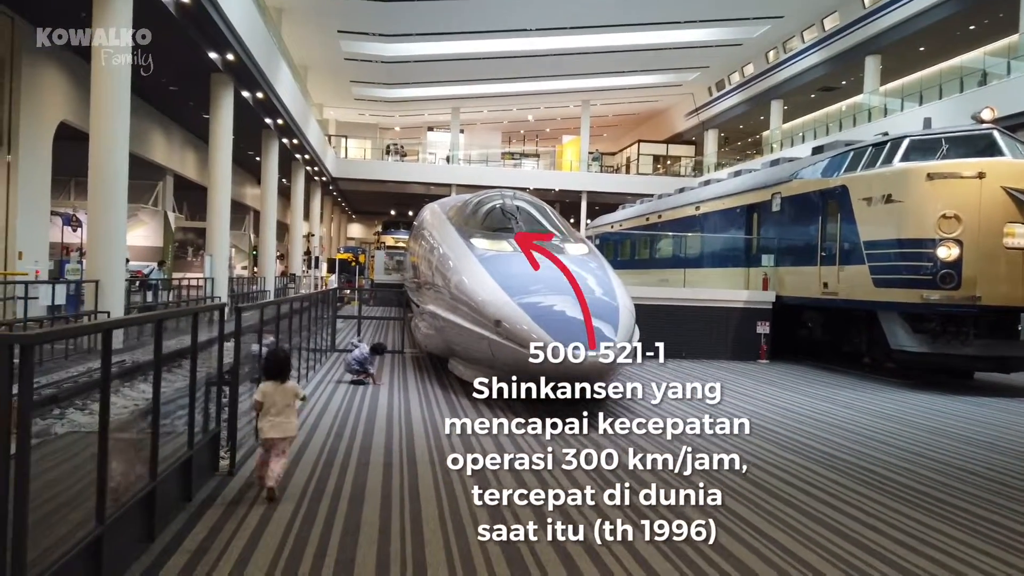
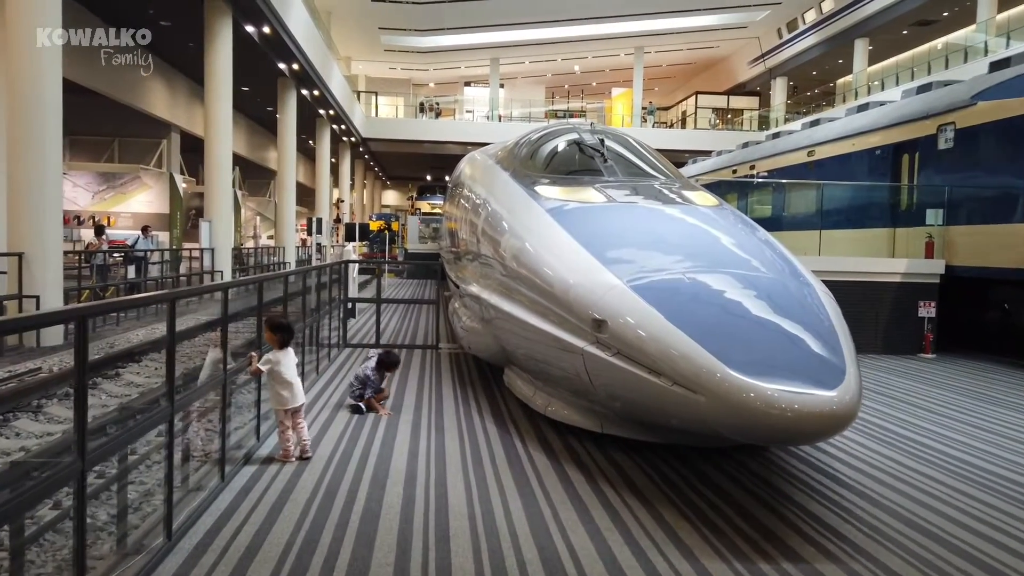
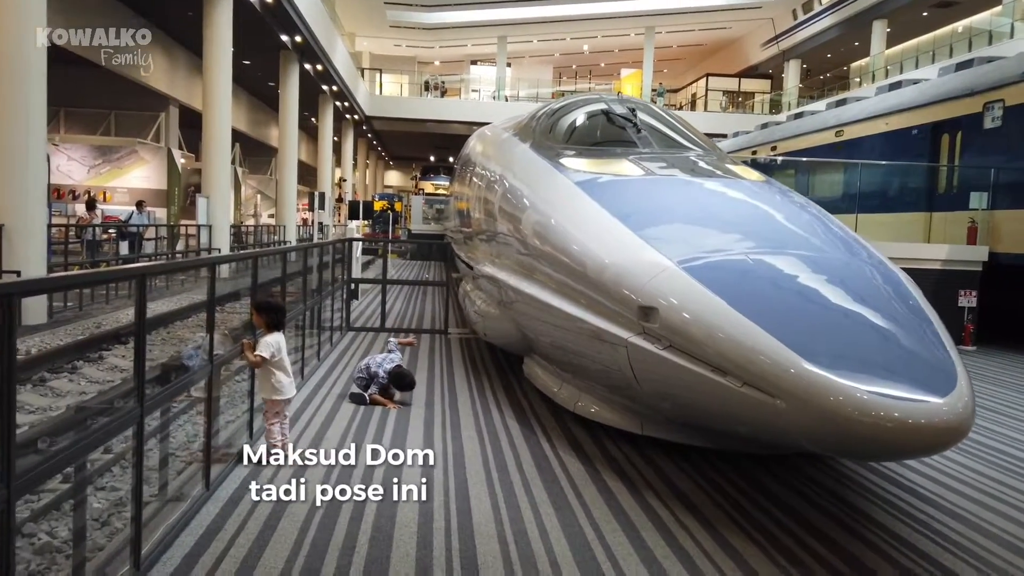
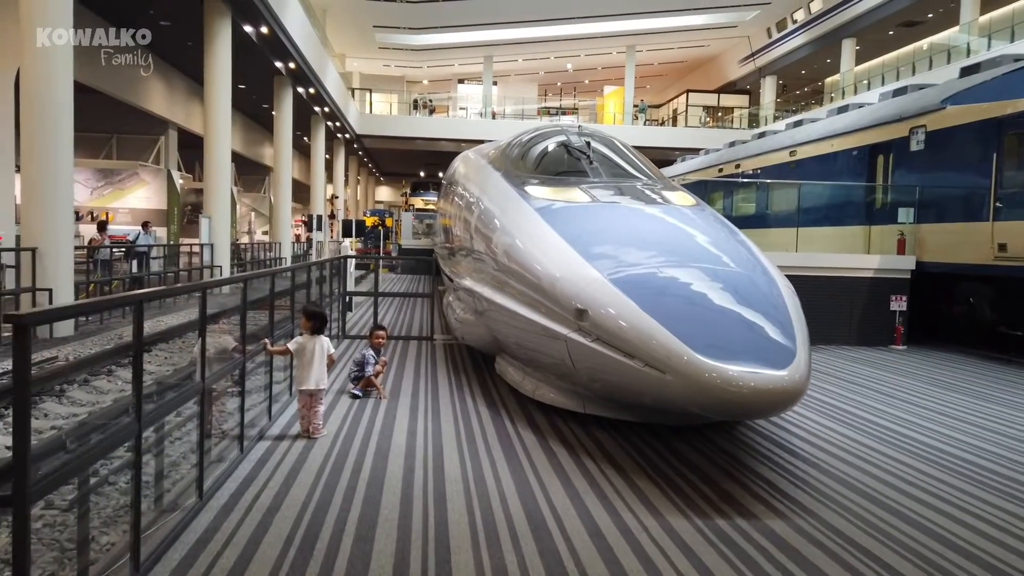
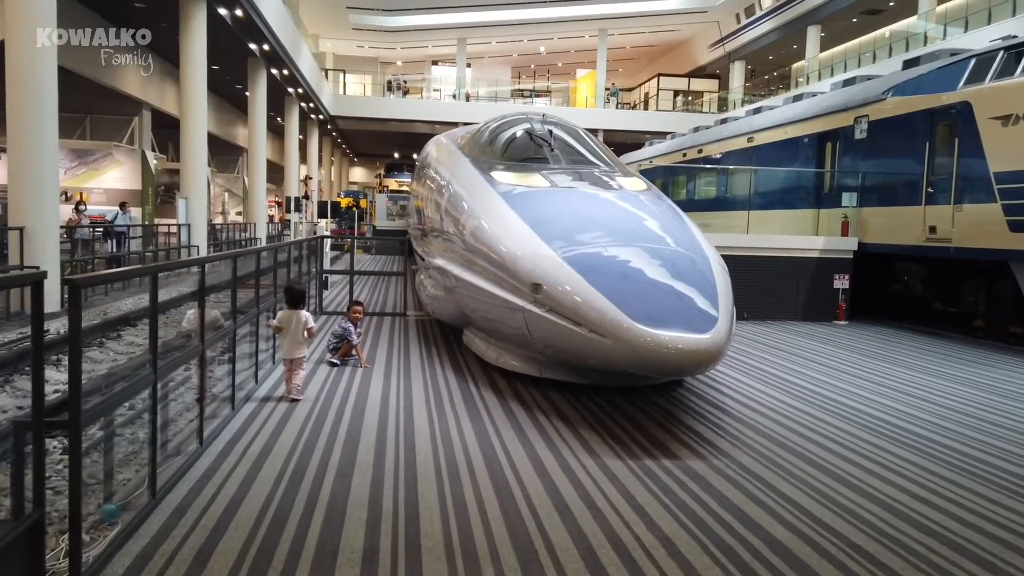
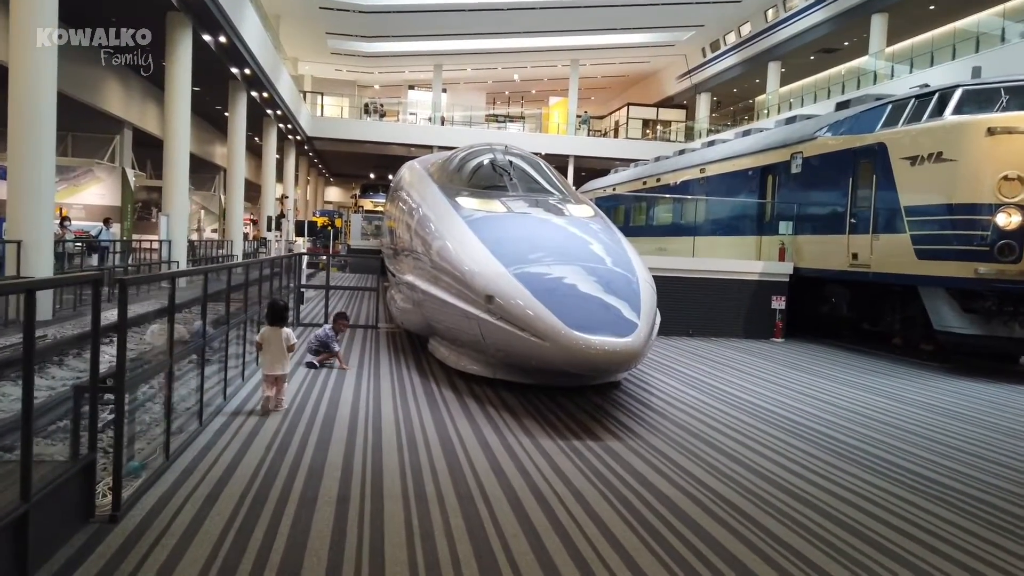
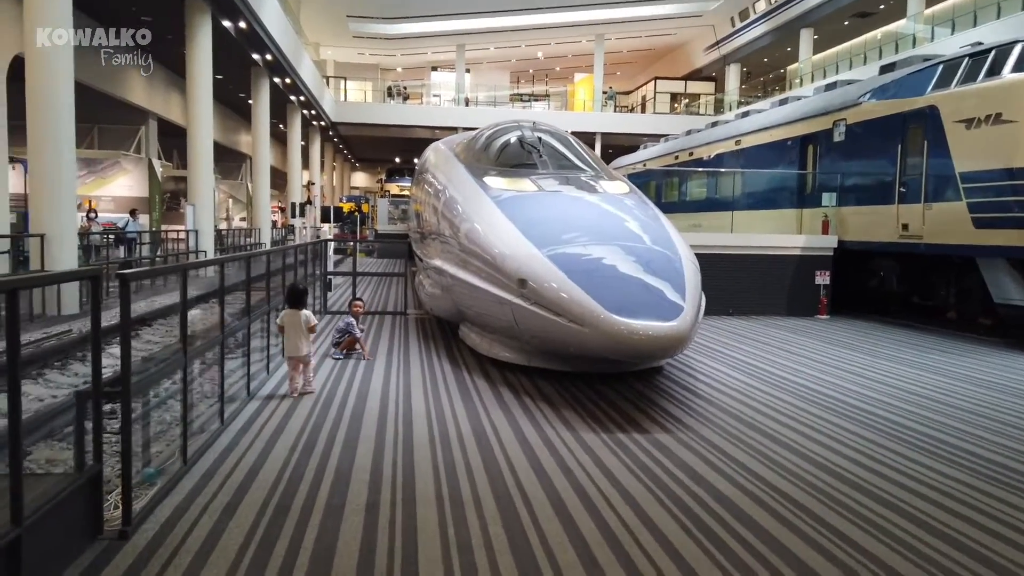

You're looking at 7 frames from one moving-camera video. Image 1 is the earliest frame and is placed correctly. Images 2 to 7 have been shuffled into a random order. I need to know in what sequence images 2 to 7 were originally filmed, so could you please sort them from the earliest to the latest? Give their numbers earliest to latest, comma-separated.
6, 7, 5, 4, 2, 3
